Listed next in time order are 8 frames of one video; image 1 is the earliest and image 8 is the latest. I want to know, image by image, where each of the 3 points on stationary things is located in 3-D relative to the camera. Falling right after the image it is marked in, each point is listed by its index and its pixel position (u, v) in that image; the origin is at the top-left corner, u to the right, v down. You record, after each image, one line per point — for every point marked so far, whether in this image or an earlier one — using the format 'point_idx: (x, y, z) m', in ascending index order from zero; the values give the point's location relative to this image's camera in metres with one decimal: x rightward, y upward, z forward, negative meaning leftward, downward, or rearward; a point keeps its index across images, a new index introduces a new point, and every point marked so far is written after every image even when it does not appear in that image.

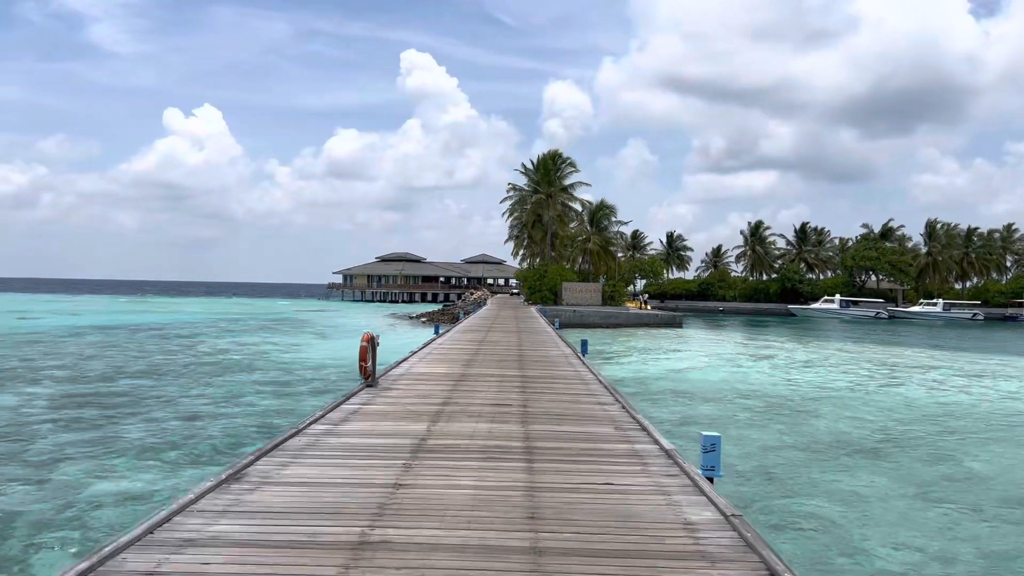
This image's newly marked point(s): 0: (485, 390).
0: (-0.4, -1.2, +13.0) m
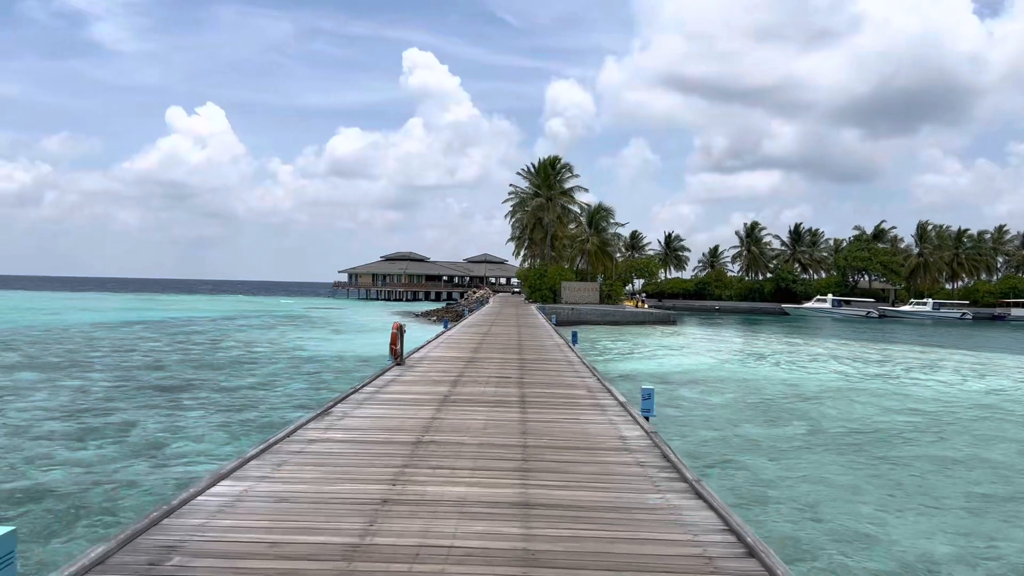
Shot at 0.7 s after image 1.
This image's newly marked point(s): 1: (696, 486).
0: (-0.4, -1.2, +14.1) m
1: (+1.2, -1.3, +5.8) m
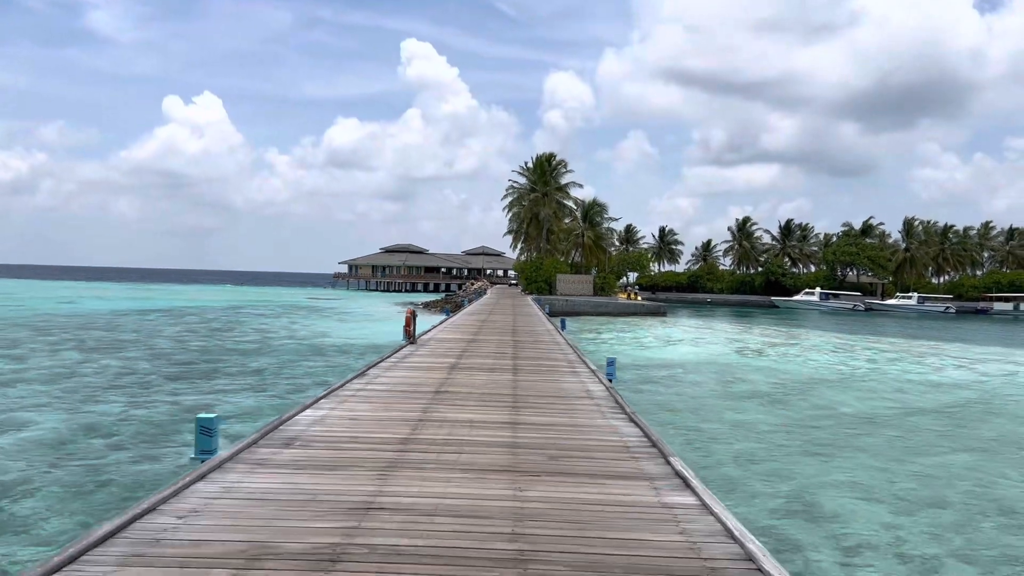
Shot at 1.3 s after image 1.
0: (-0.4, -1.1, +15.1) m
1: (+1.2, -1.3, +6.8) m
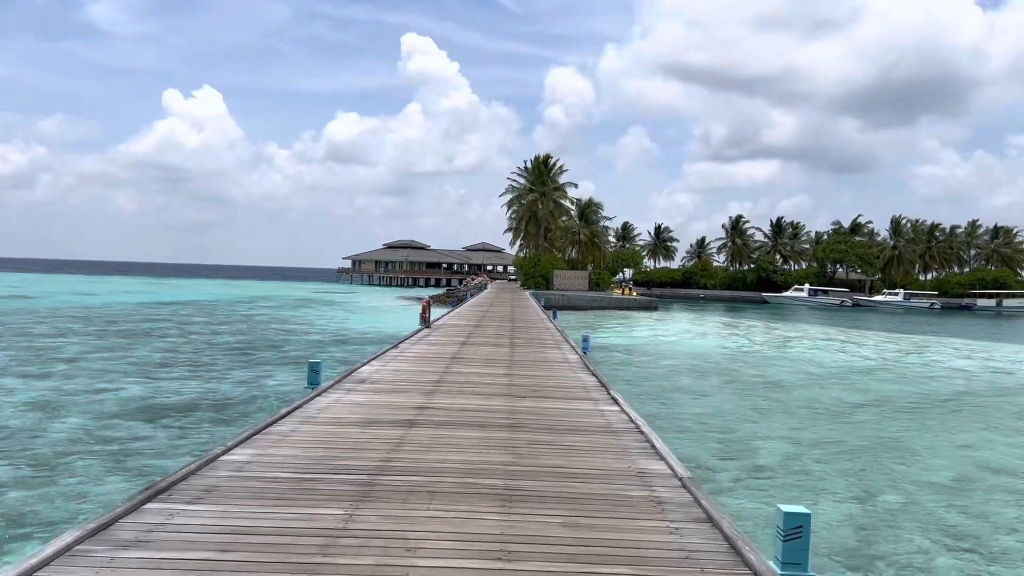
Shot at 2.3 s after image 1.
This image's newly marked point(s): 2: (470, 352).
0: (-0.5, -1.0, +16.3) m
1: (+1.2, -1.2, +8.0) m
2: (-0.7, -1.1, +13.7) m
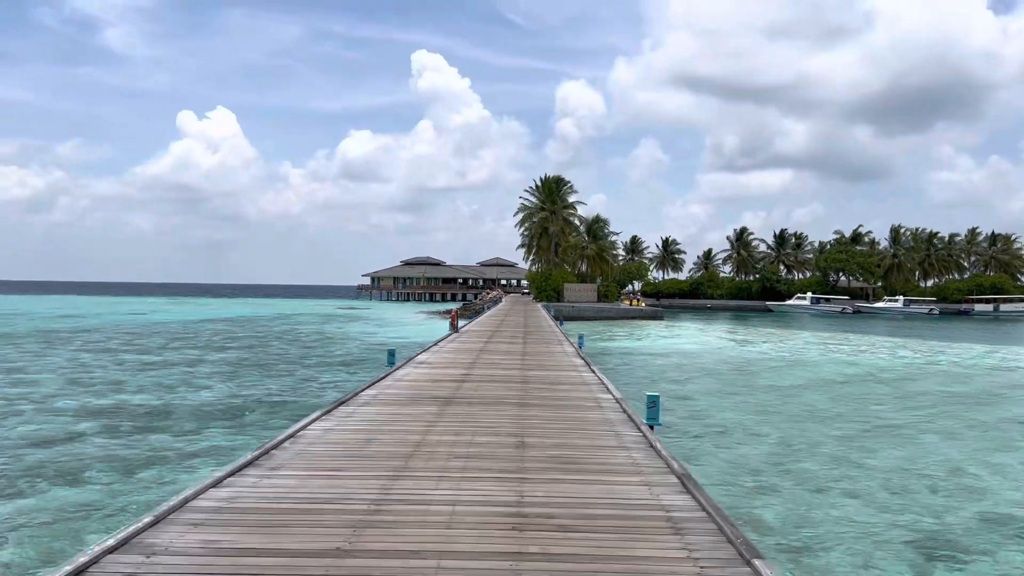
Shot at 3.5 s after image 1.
0: (-0.2, -1.2, +18.1) m
1: (+1.3, -1.3, +9.8) m
2: (-0.4, -1.3, +15.5) m
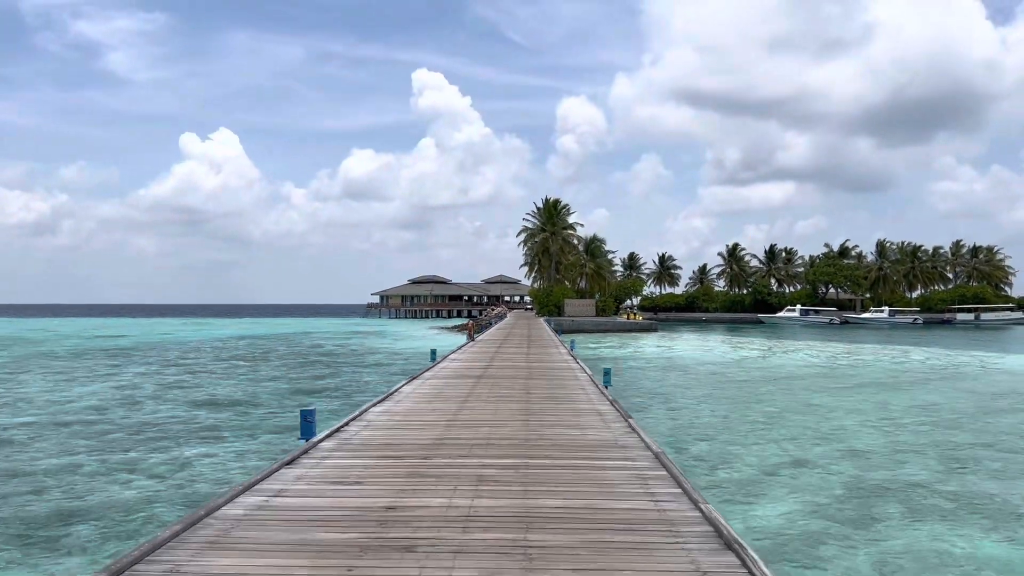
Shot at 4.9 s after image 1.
0: (0.0, -1.6, +20.1) m
1: (+1.4, -1.6, +11.8) m
2: (-0.3, -1.6, +17.6) m
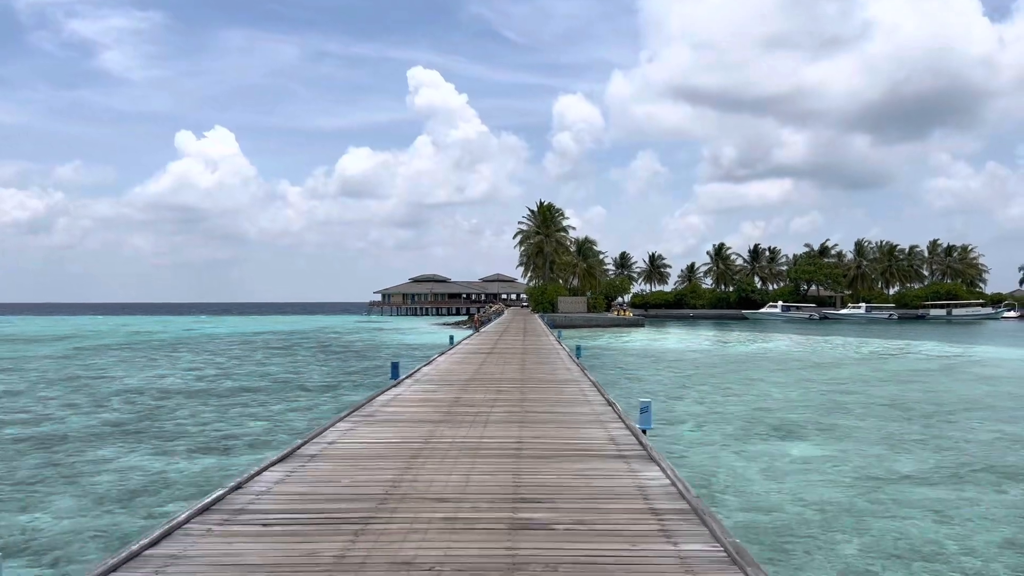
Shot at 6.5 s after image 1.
0: (-0.1, -1.6, +22.5) m
1: (+1.4, -1.5, +14.1) m
2: (-0.4, -1.6, +19.9) m
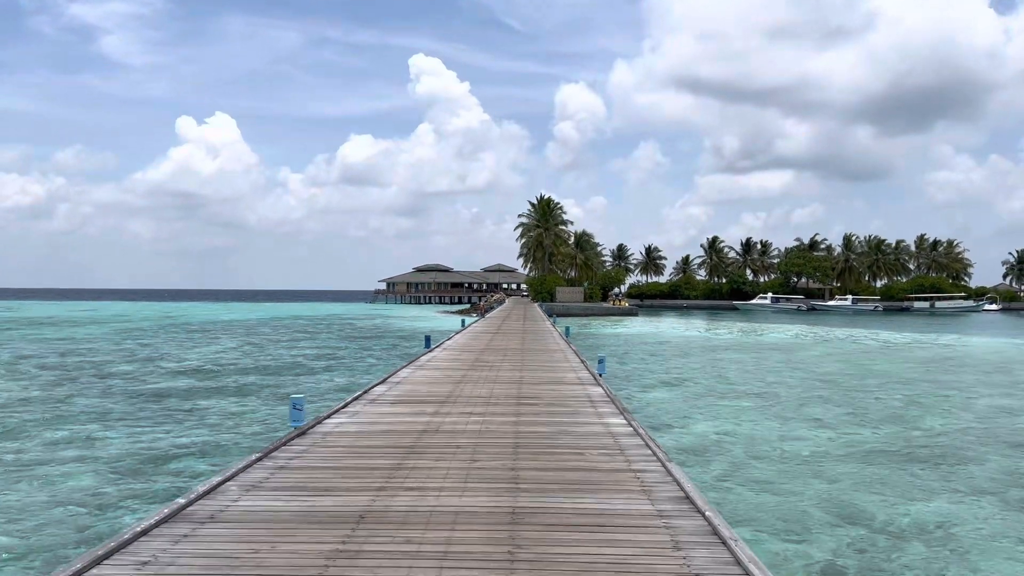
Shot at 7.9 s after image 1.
0: (-0.1, -1.3, +24.3) m
1: (+1.4, -1.4, +16.0) m
2: (-0.4, -1.4, +21.7) m
